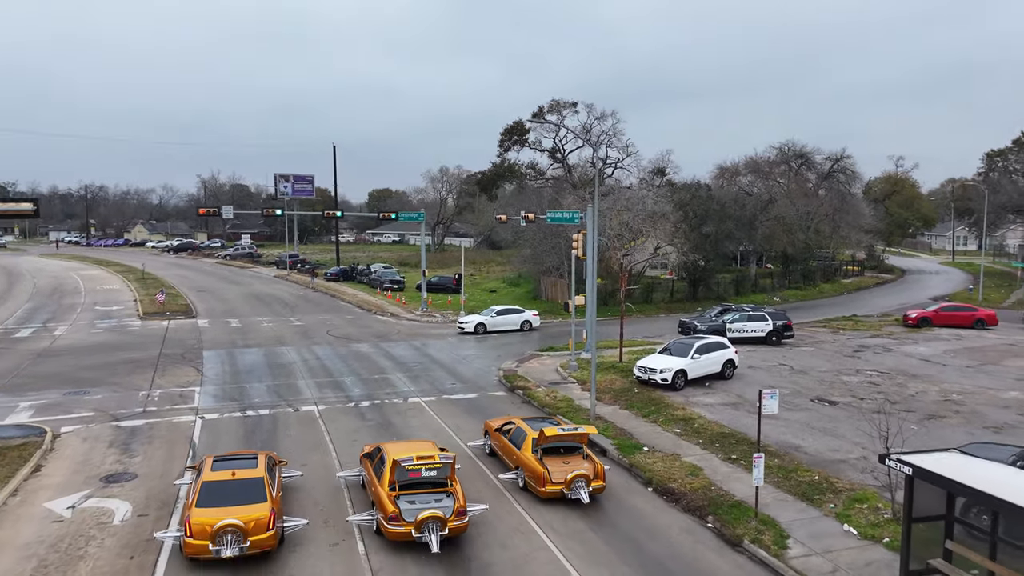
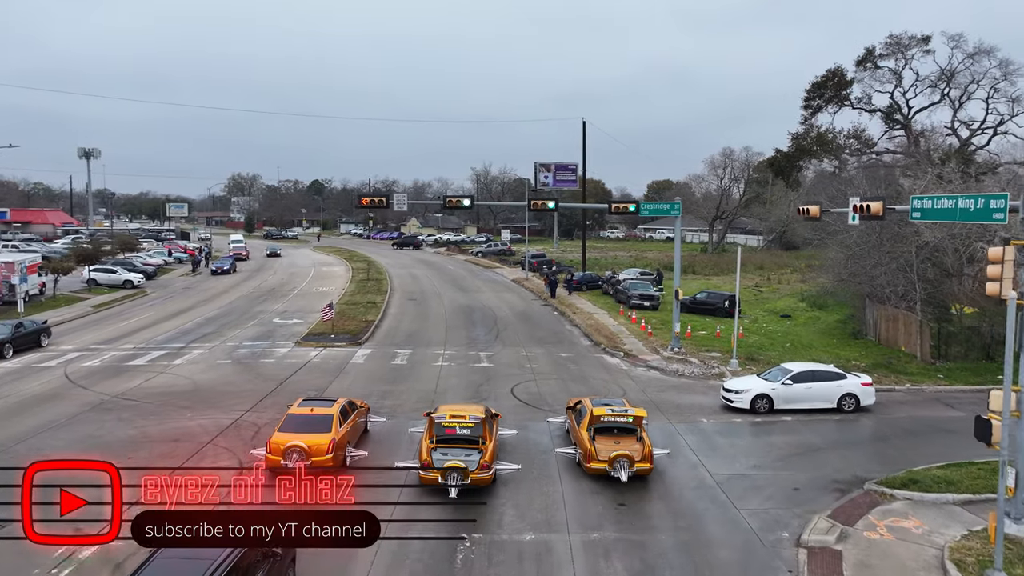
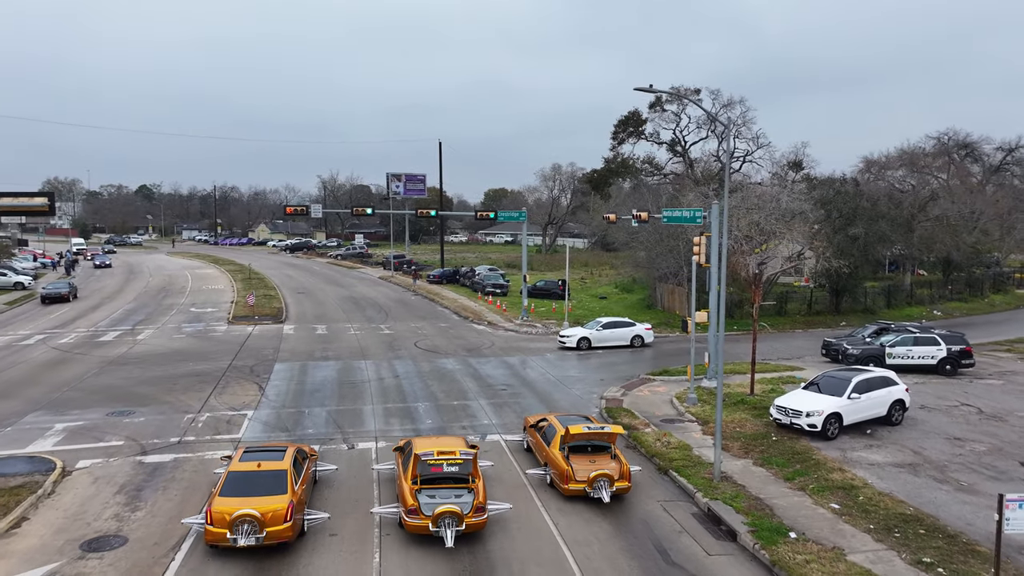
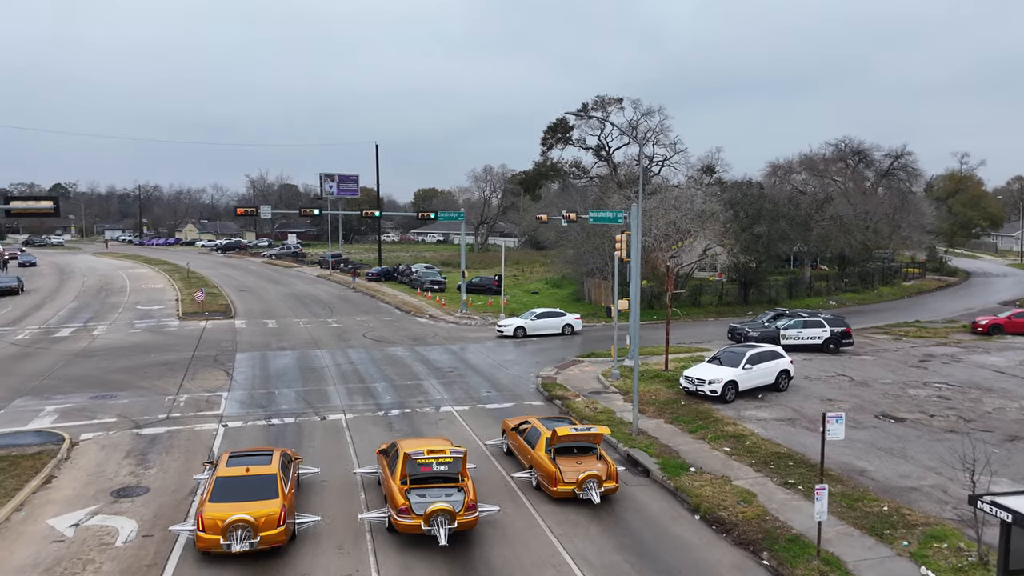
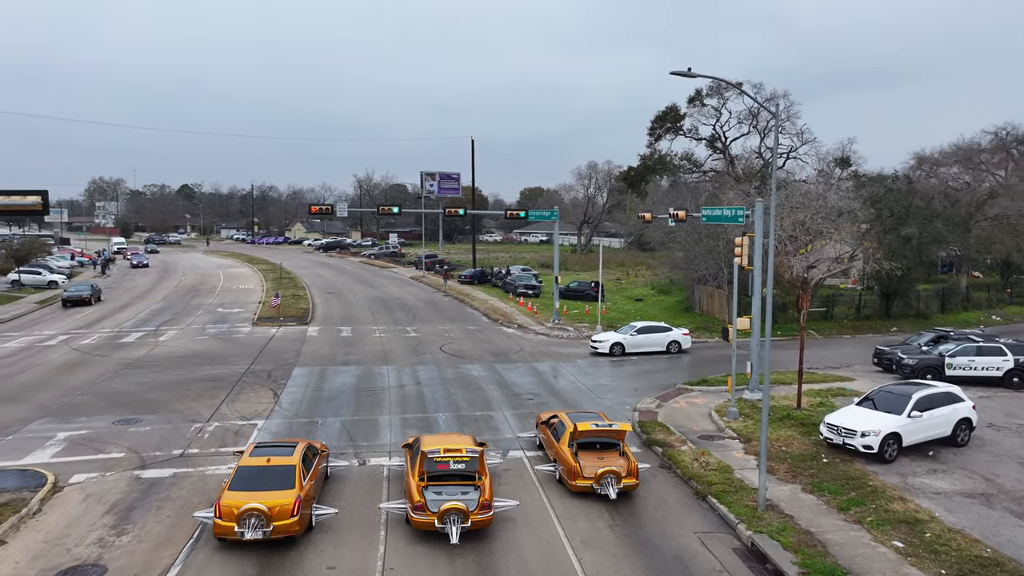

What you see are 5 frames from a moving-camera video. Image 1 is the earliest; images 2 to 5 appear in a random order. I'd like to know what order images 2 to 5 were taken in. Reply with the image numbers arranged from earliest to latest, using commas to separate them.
4, 3, 5, 2
